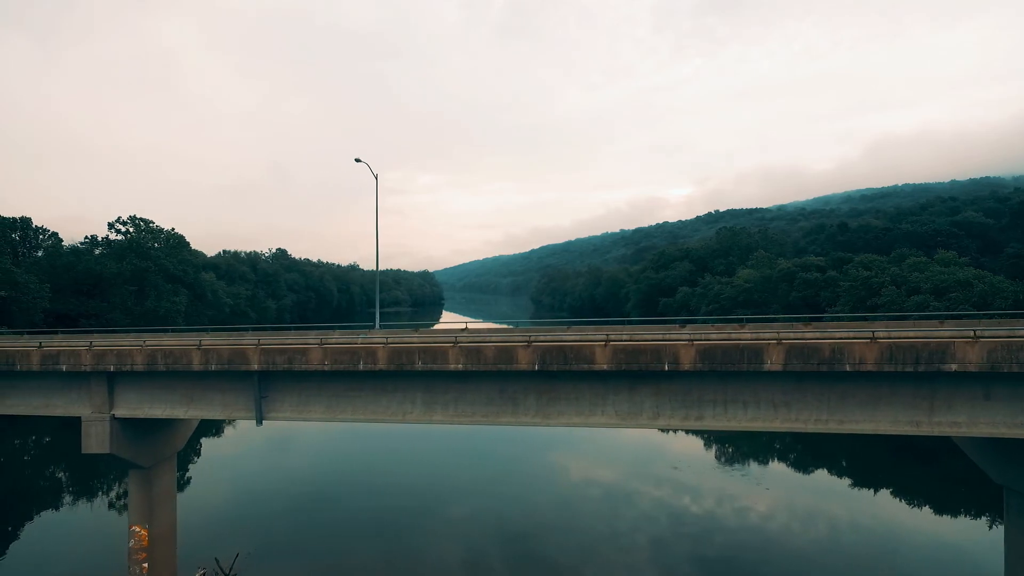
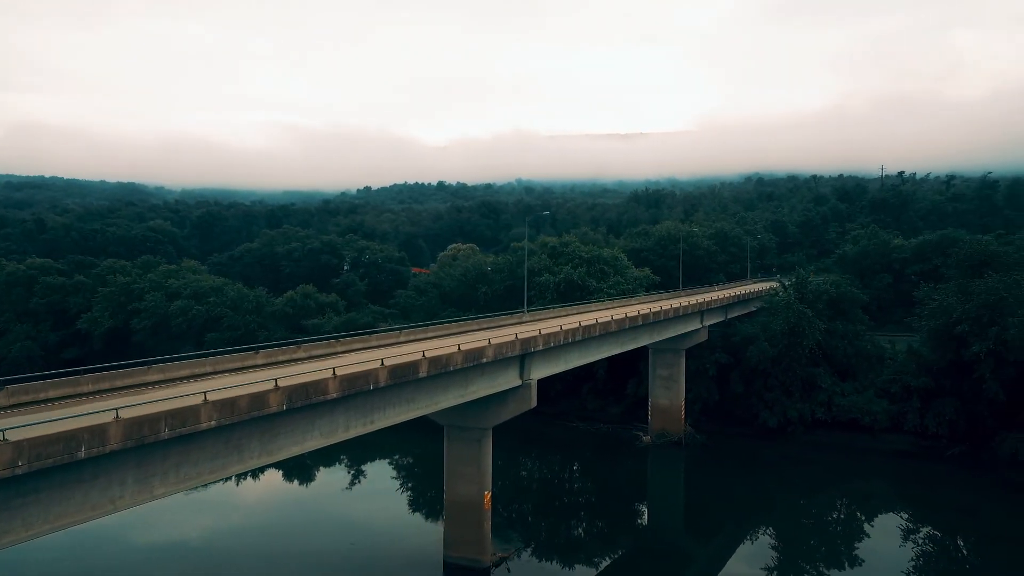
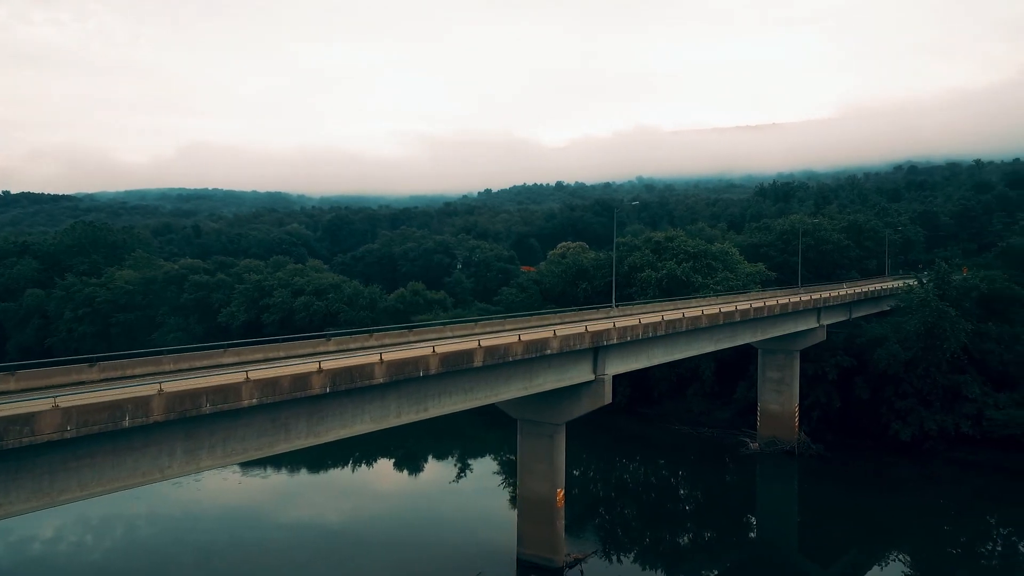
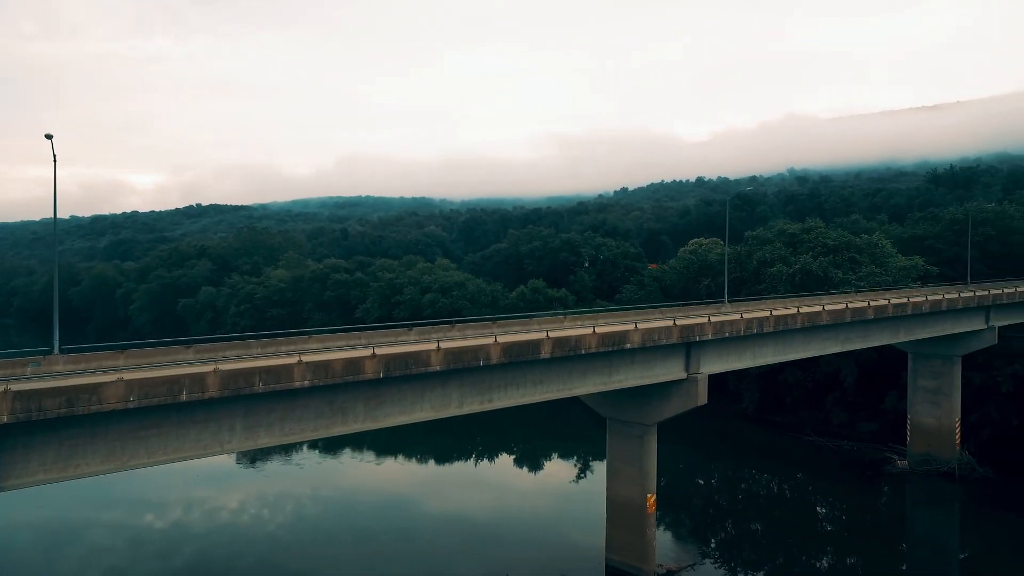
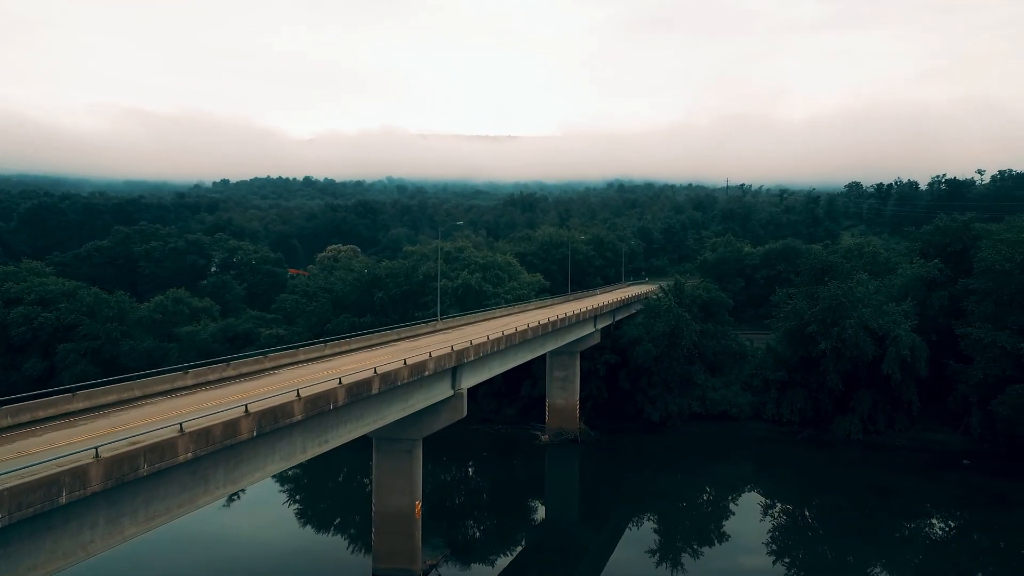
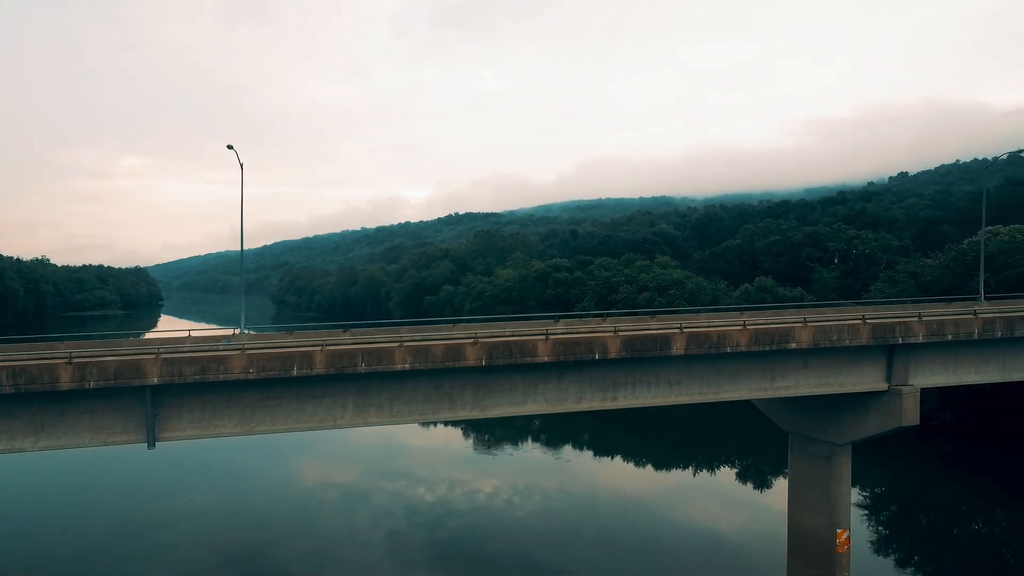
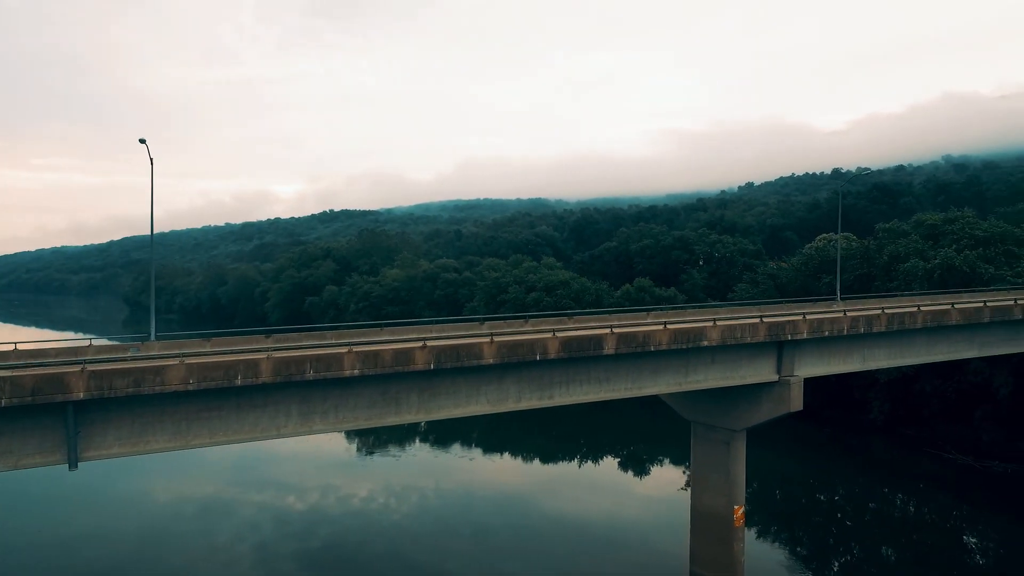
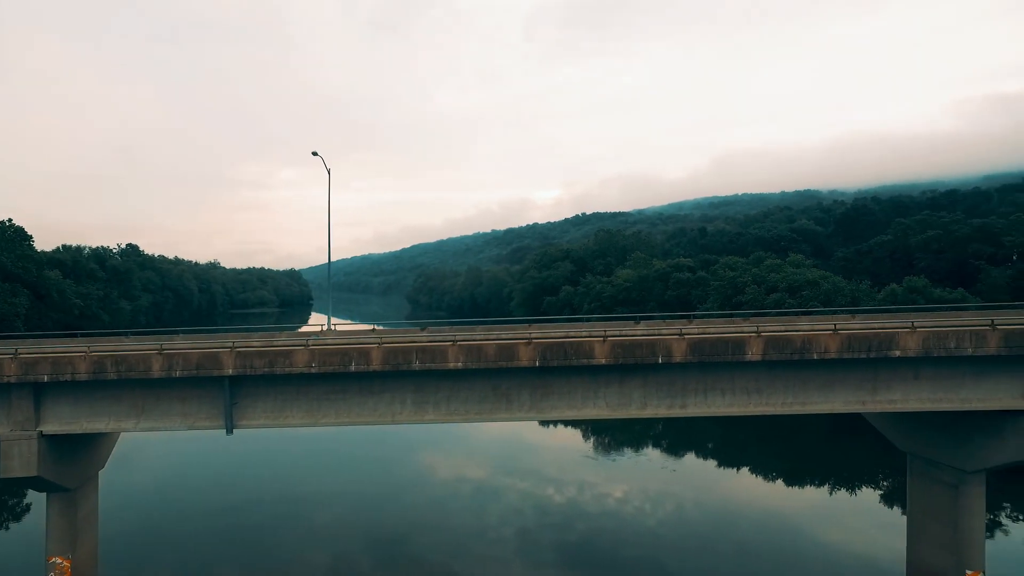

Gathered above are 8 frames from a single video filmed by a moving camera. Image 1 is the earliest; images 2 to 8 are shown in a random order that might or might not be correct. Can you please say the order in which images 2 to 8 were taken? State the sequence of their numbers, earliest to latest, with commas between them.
8, 6, 7, 4, 3, 2, 5
